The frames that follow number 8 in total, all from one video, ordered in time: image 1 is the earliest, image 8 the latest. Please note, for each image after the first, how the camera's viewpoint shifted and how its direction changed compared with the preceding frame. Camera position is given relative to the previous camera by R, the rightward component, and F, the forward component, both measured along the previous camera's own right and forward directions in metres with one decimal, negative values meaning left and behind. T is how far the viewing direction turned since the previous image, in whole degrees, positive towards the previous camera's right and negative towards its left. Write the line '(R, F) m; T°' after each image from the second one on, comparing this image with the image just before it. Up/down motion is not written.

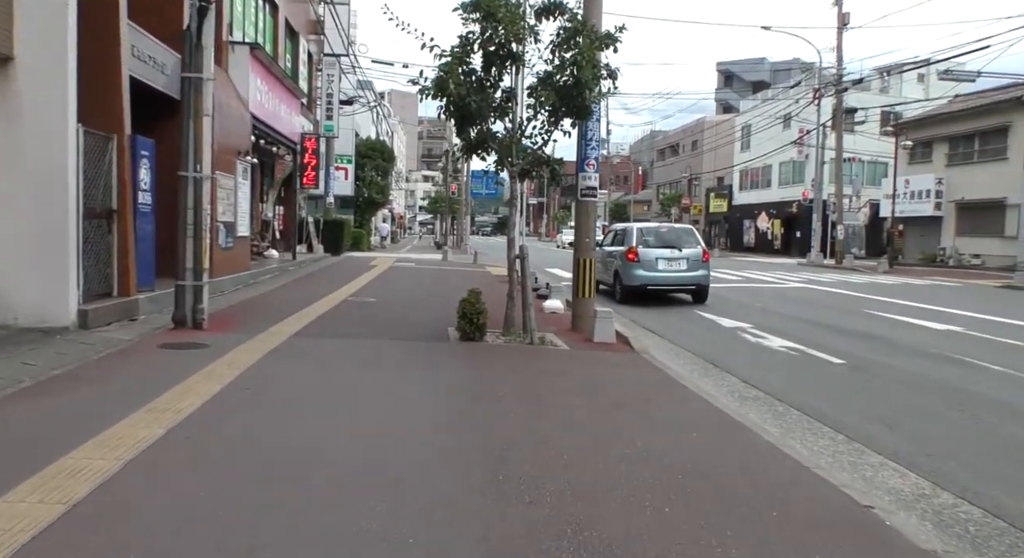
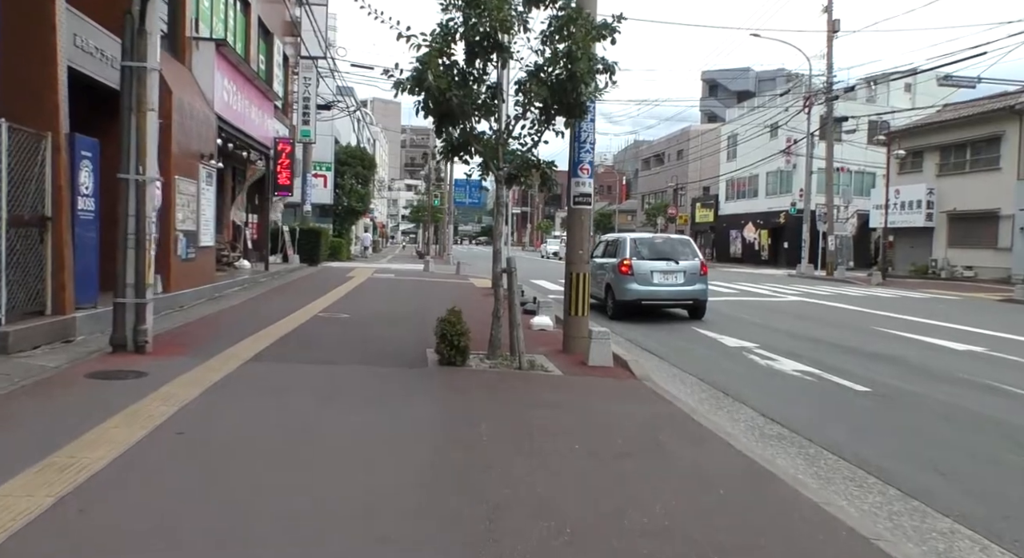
(0.0, +1.1) m; +1°
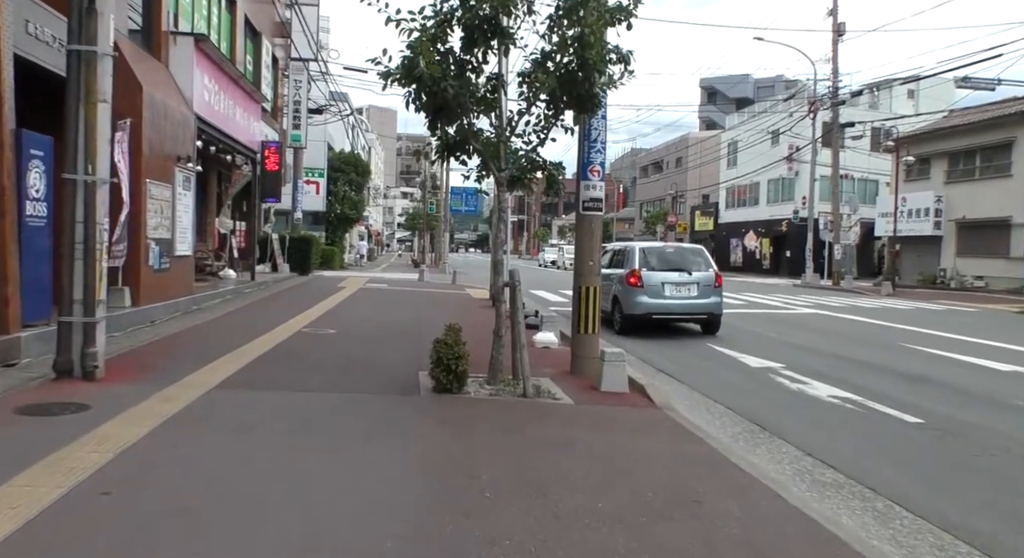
(-0.1, +1.0) m; 0°
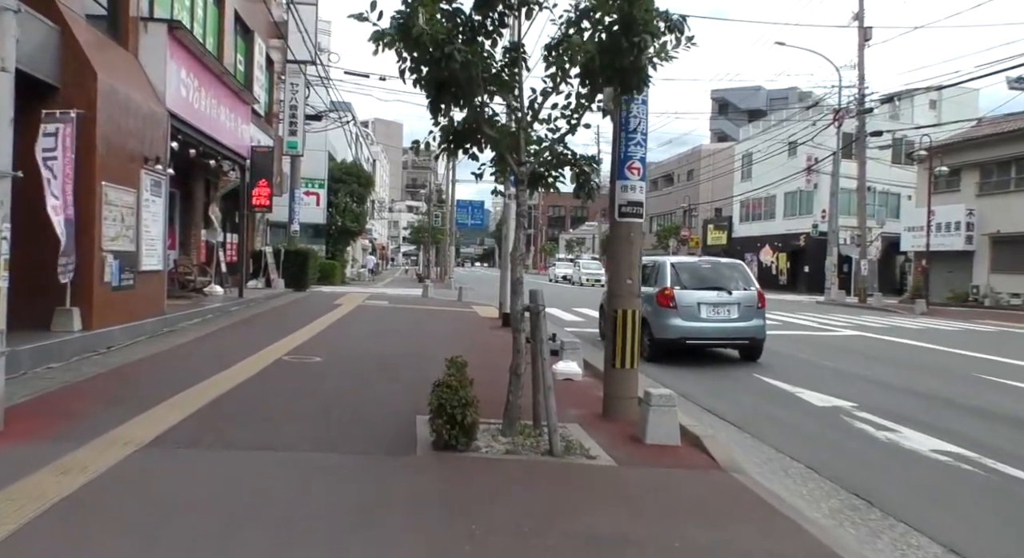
(-0.1, +1.7) m; 0°
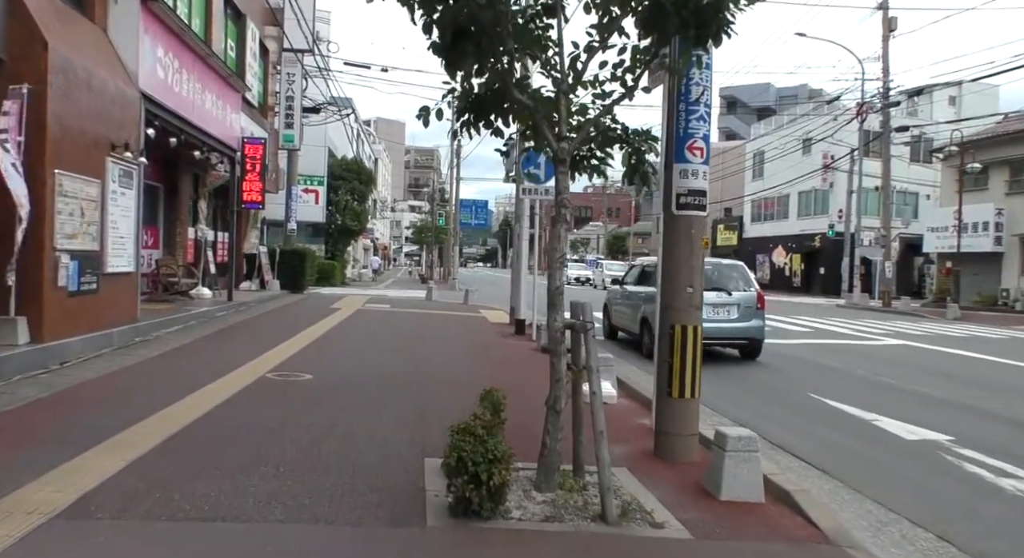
(-0.2, +1.5) m; 0°
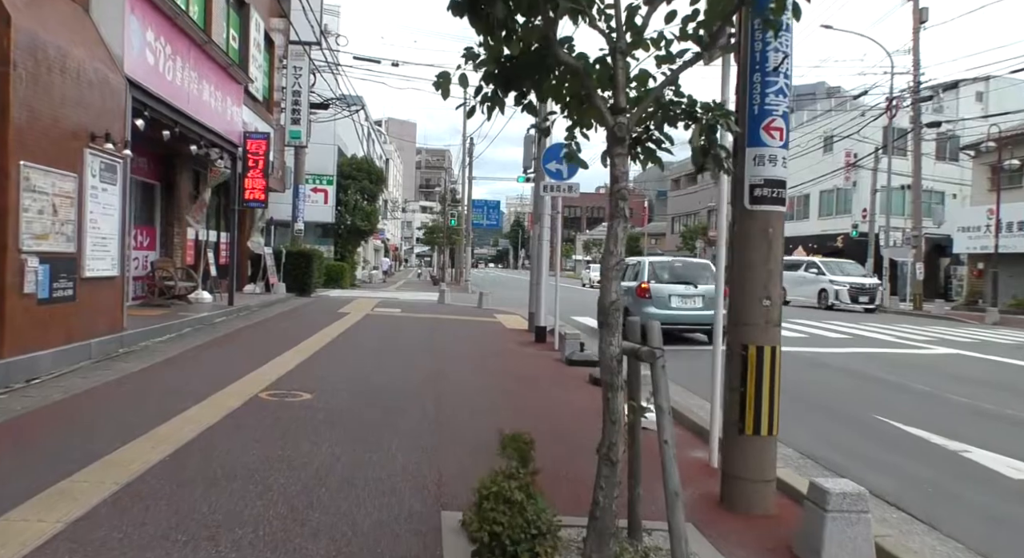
(-0.2, +1.1) m; -1°
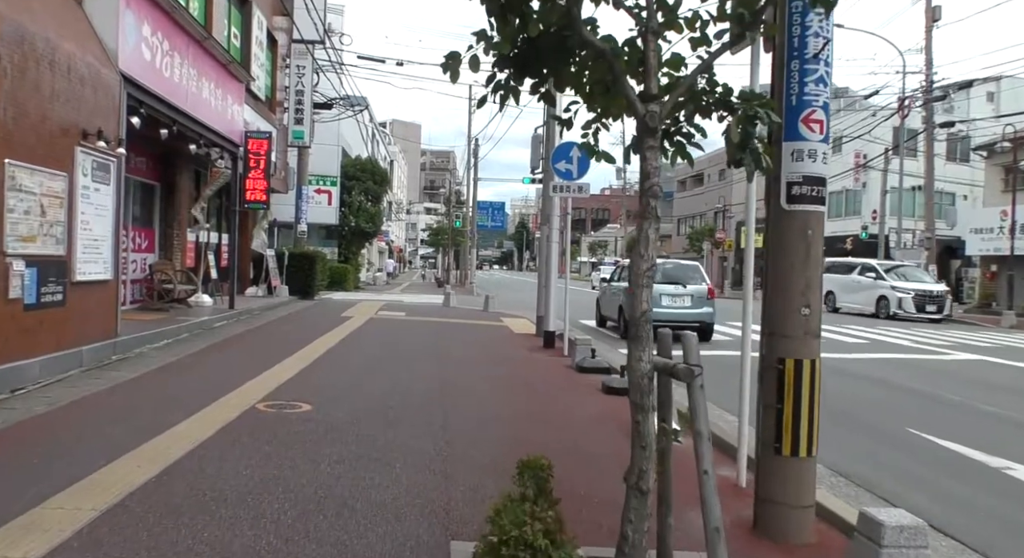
(-0.1, +0.4) m; 0°
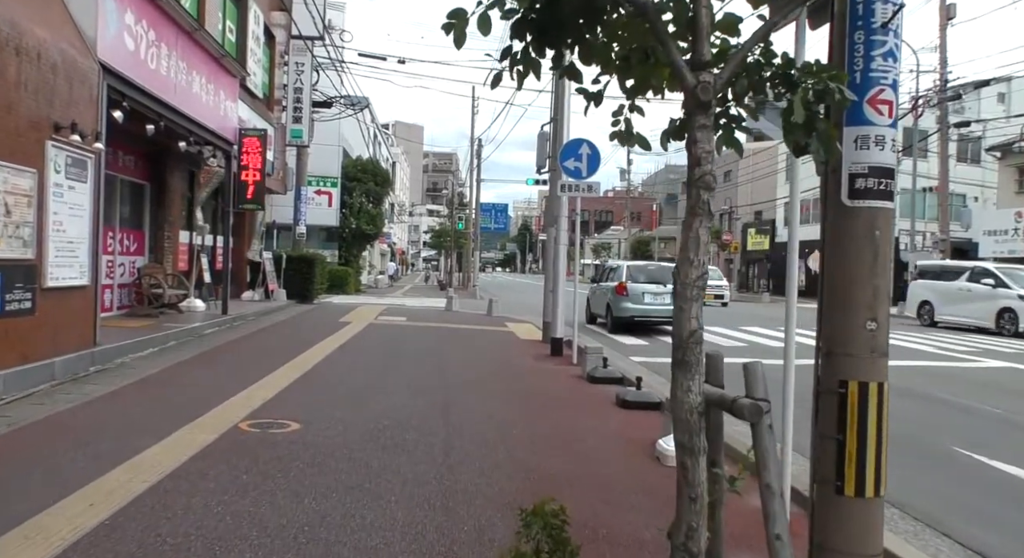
(-0.1, +0.7) m; 0°
